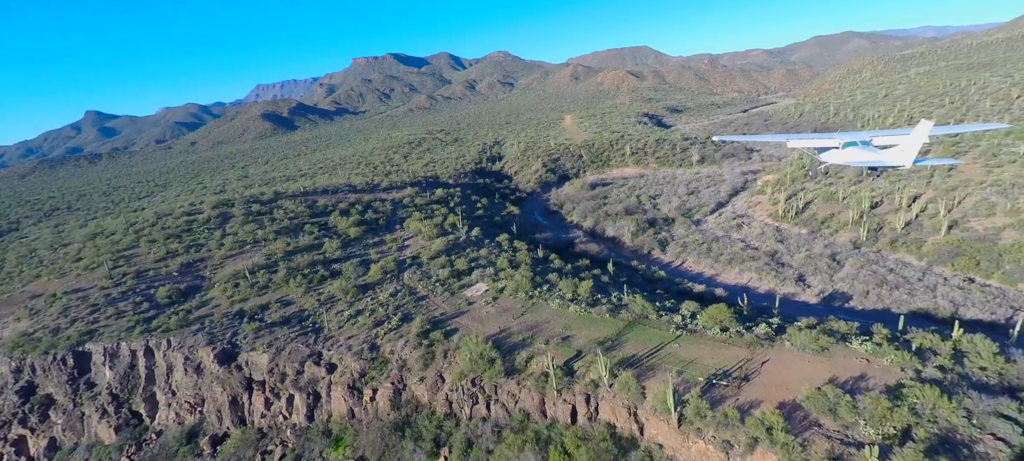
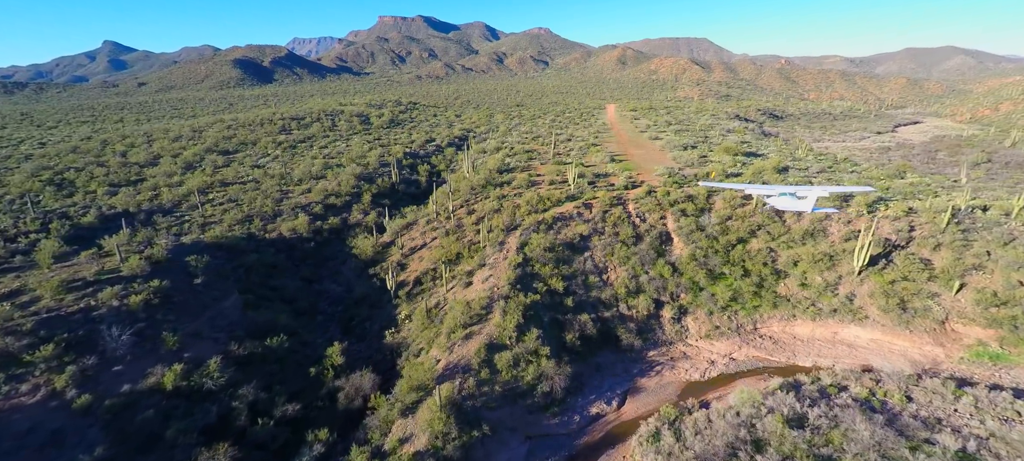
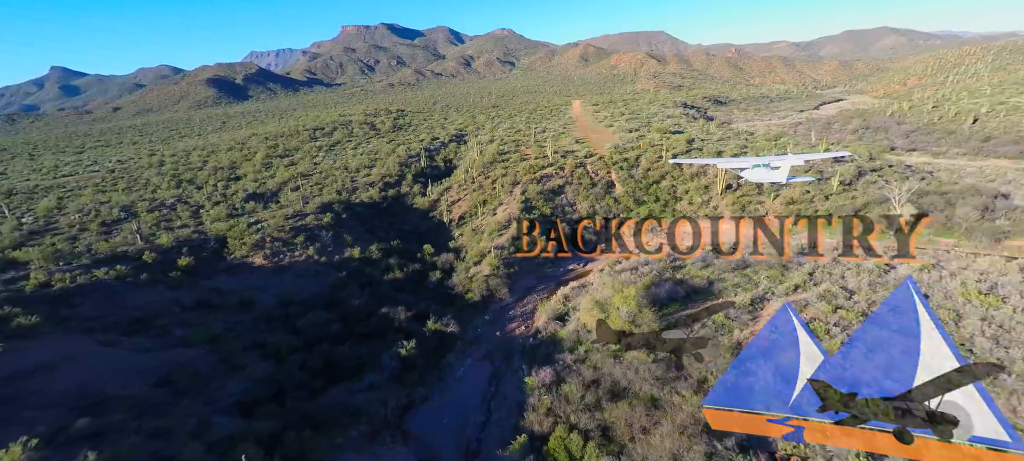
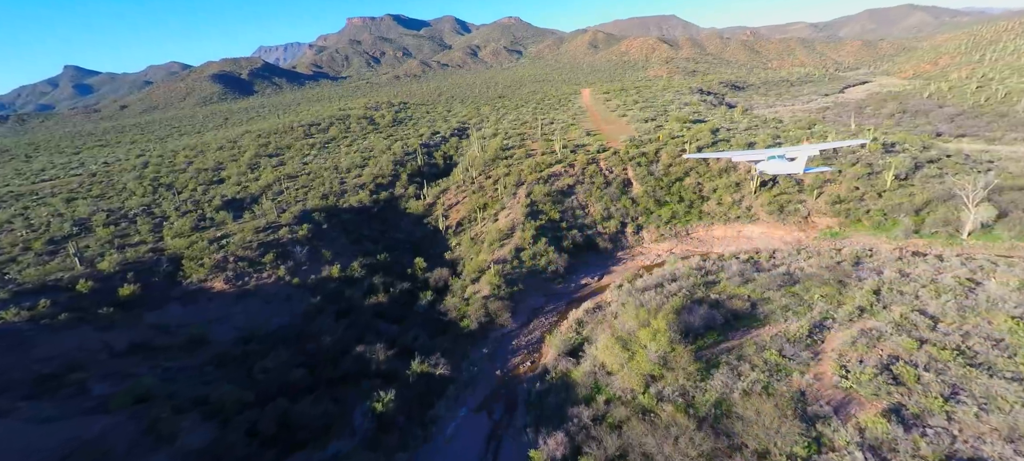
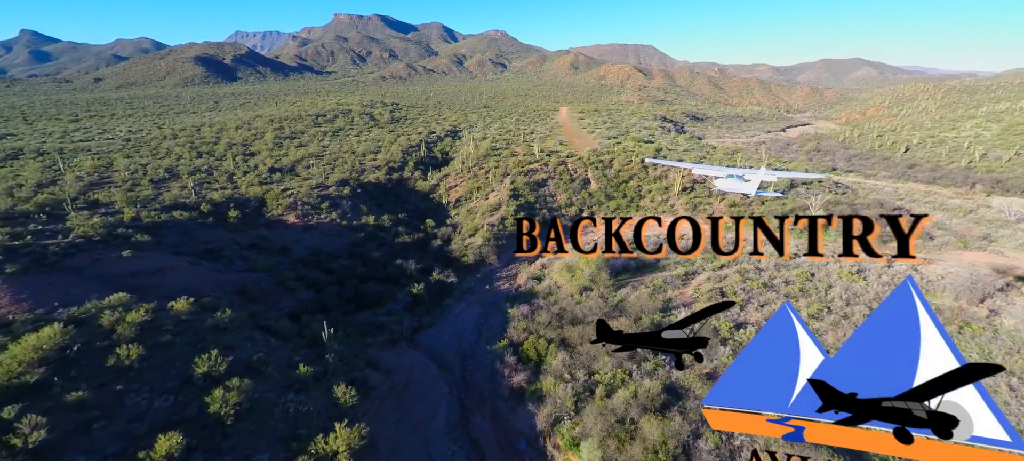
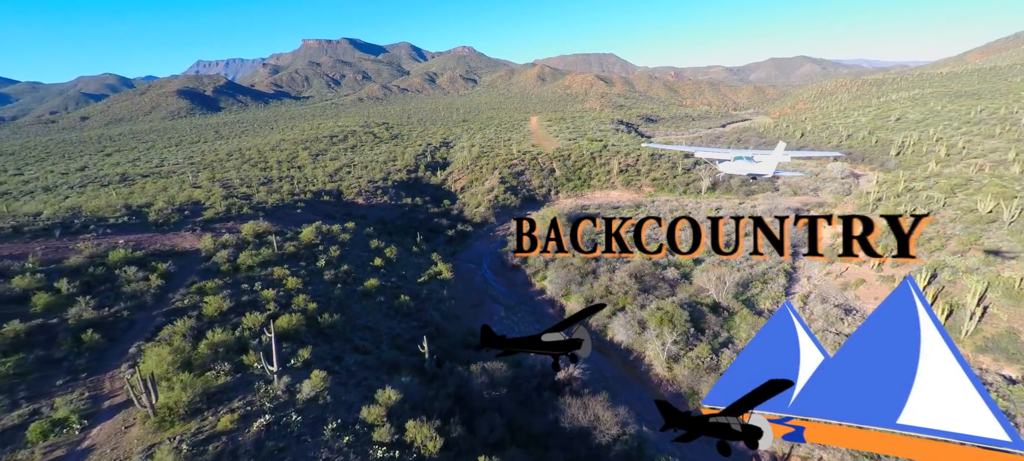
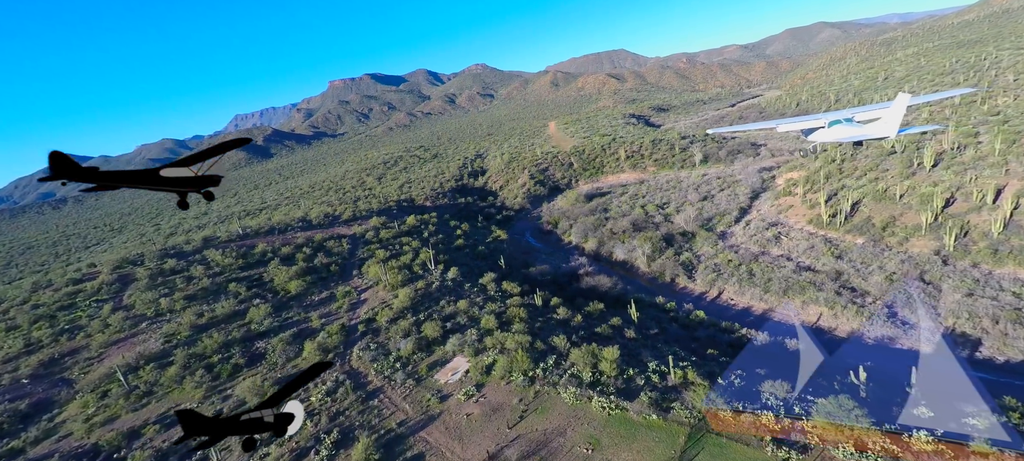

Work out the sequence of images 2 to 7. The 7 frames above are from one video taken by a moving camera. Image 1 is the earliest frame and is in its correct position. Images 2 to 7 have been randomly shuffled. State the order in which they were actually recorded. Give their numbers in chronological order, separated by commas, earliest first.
7, 6, 5, 3, 4, 2
